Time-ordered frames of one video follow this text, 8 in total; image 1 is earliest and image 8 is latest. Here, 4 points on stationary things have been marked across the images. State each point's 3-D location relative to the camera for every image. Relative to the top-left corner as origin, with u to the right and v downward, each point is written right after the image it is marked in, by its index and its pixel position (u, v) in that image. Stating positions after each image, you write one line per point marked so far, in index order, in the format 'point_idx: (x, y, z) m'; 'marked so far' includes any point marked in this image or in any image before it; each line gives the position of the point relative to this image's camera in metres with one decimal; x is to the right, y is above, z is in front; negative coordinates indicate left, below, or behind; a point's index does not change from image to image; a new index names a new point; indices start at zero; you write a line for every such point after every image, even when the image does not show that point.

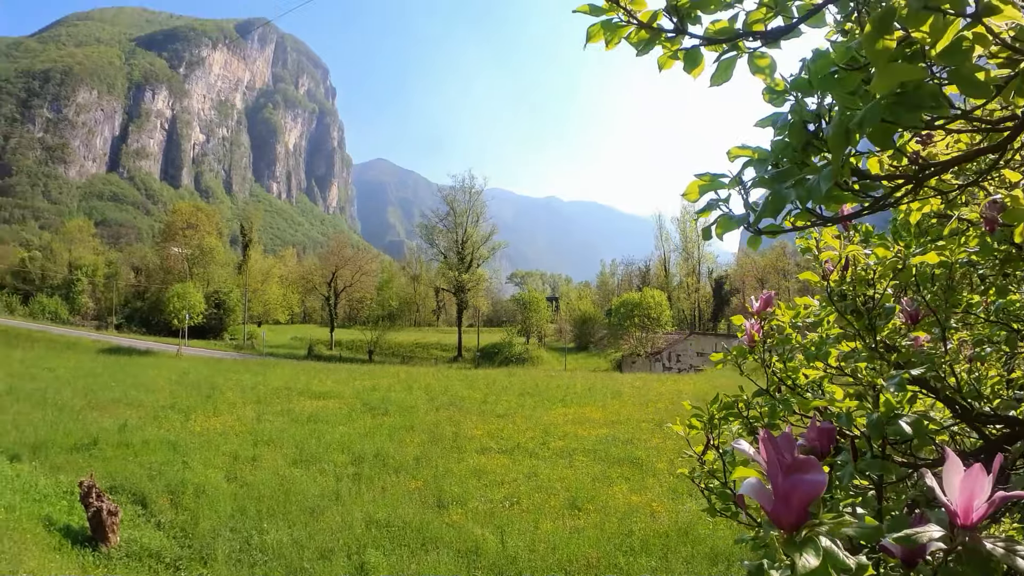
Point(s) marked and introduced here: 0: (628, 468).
0: (+2.8, -4.1, +11.8) m
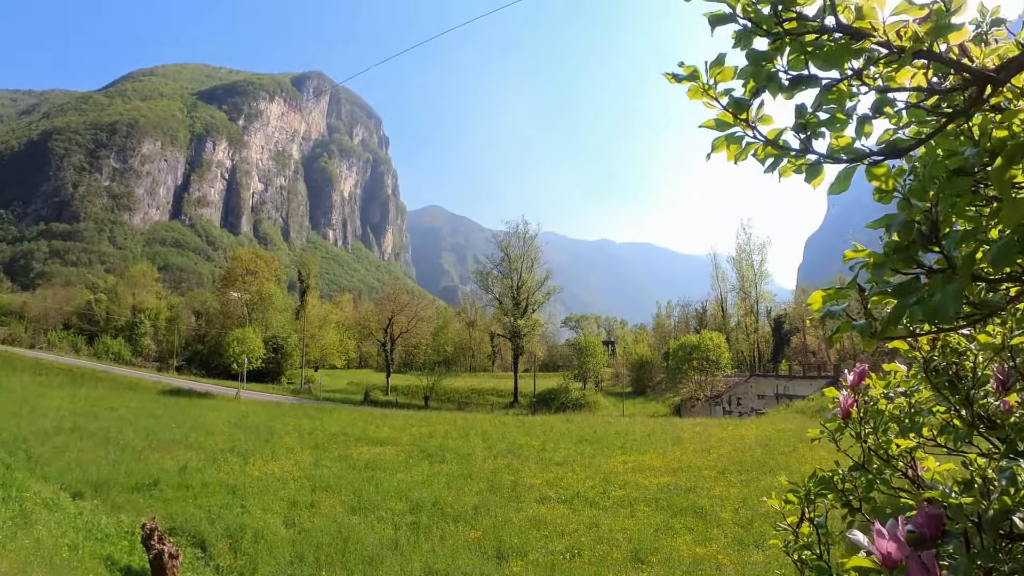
0: (+3.8, -4.9, +11.4) m
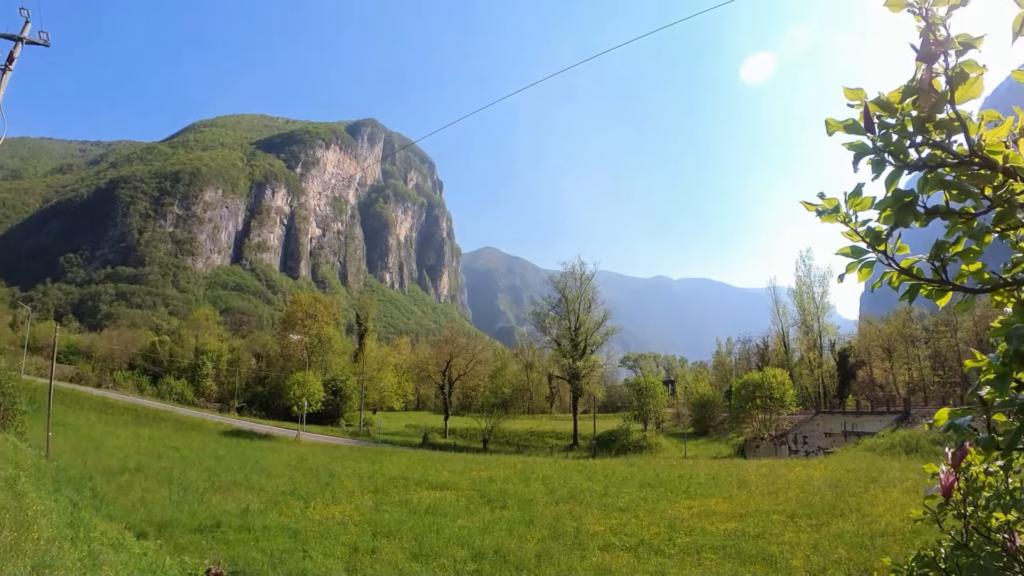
0: (+5.0, -5.6, +10.9) m
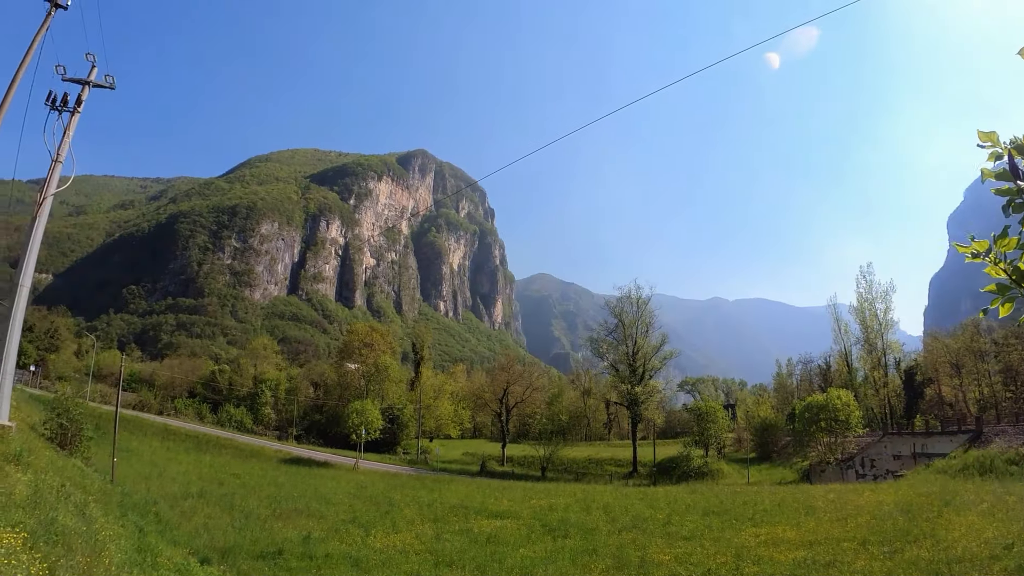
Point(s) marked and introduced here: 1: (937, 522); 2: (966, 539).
0: (+6.1, -5.9, +10.4) m
1: (+11.5, -6.3, +14.4) m
2: (+10.7, -5.9, +12.5) m
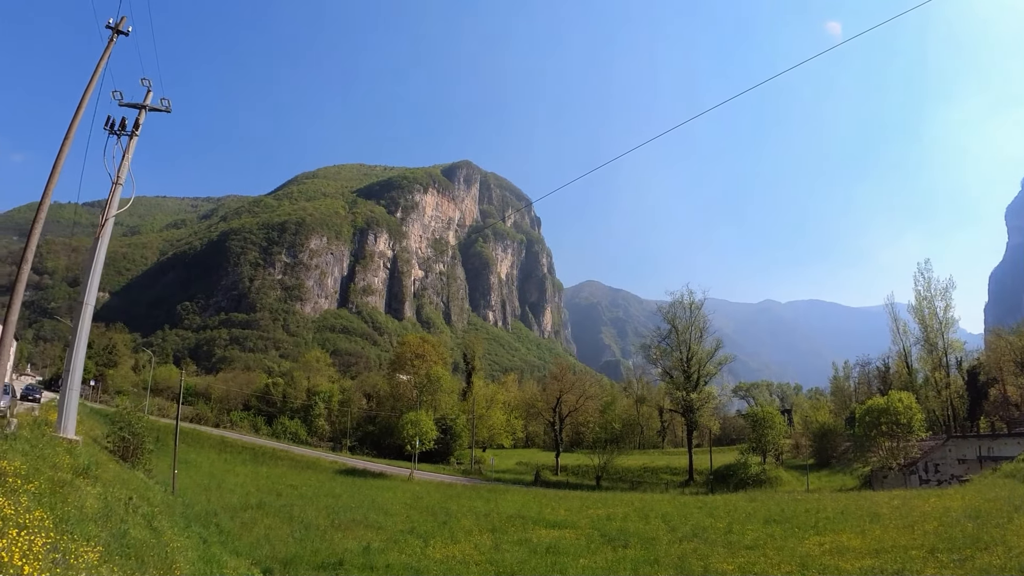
0: (+7.2, -5.9, +10.1) m
1: (+12.8, -6.2, +13.9) m
2: (+11.8, -5.8, +12.0) m
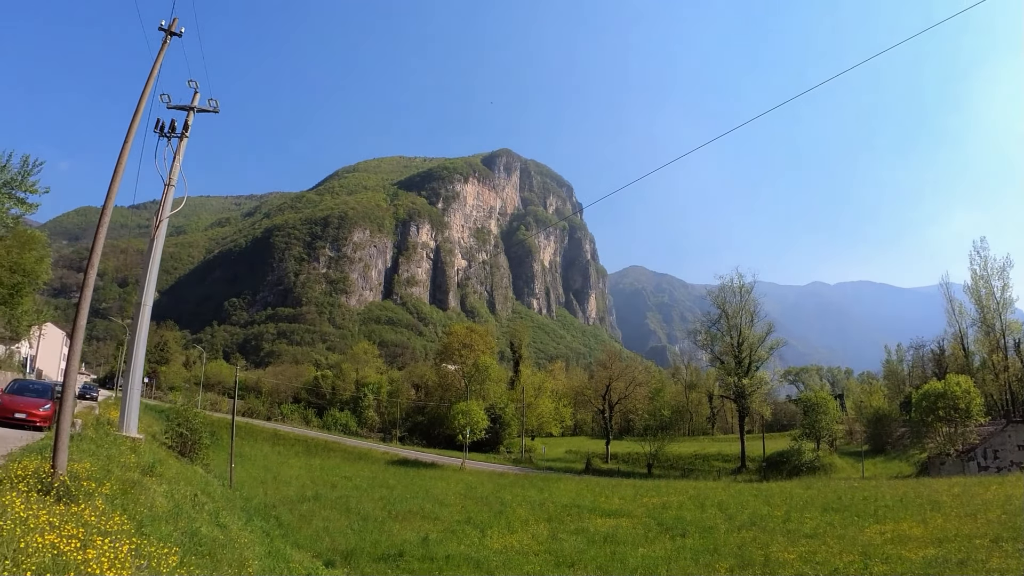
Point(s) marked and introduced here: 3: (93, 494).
0: (+8.2, -5.6, +10.0) m
1: (+13.9, -5.7, +13.4) m
2: (+12.9, -5.3, +11.6) m
3: (-6.5, -3.2, +8.3) m
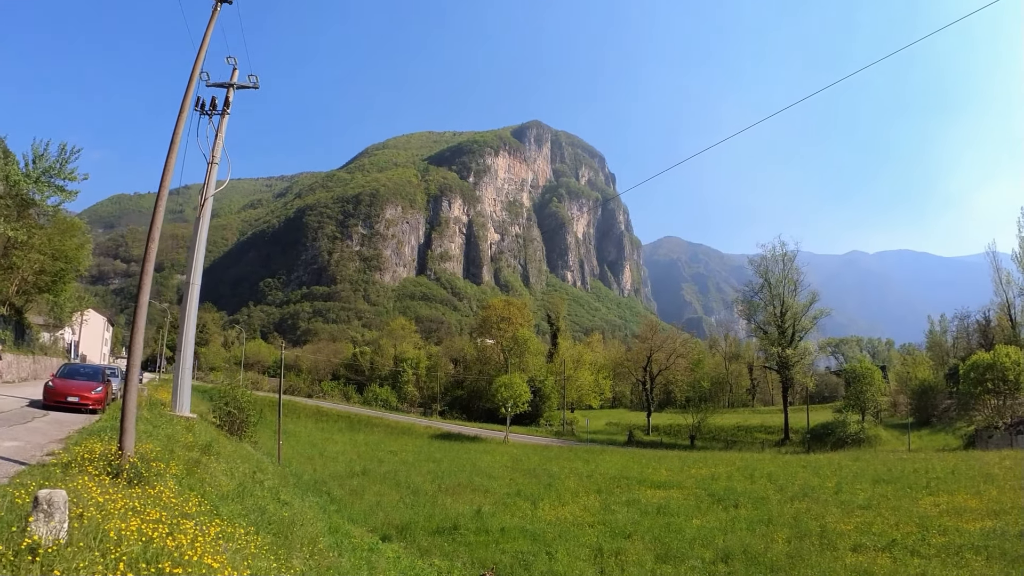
0: (+9.2, -5.0, +10.1) m
1: (+15.0, -4.7, +13.4) m
2: (+13.9, -4.5, +11.6) m
3: (-5.6, -3.0, +8.6) m
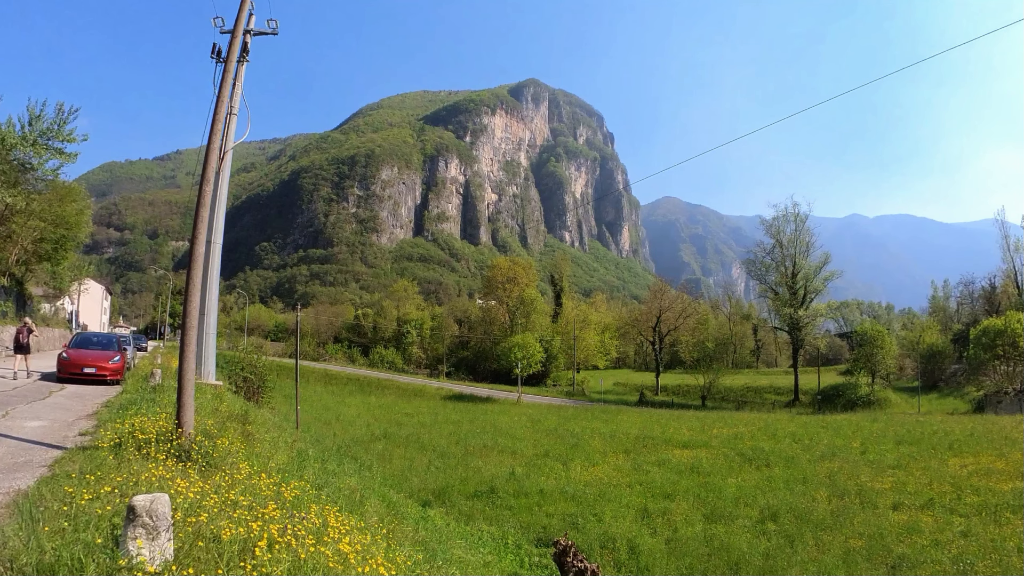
0: (+9.9, -4.4, +11.3) m
1: (+15.4, -3.8, +15.0) m
2: (+14.5, -3.8, +13.1) m
3: (-4.8, -2.6, +8.5) m
